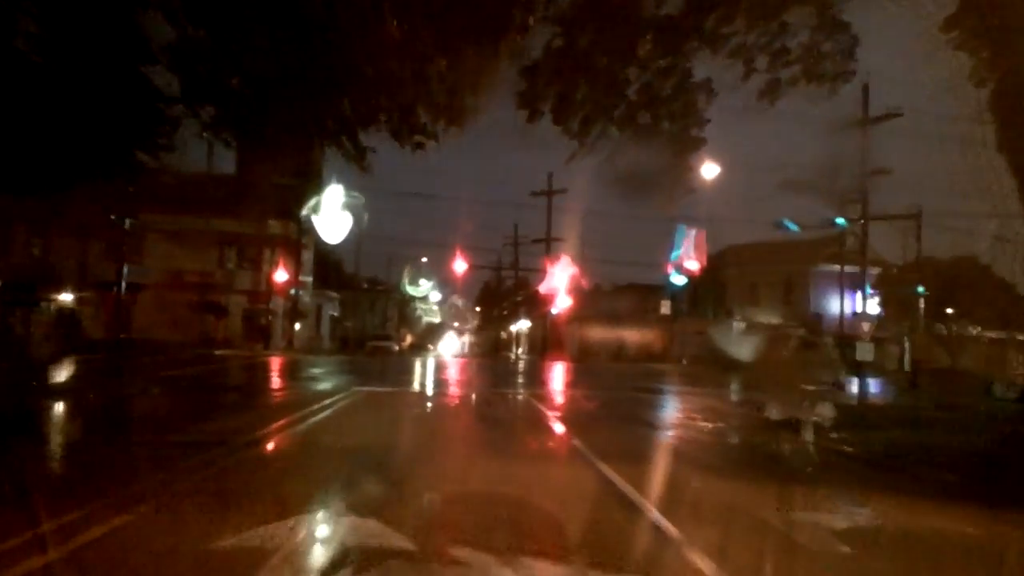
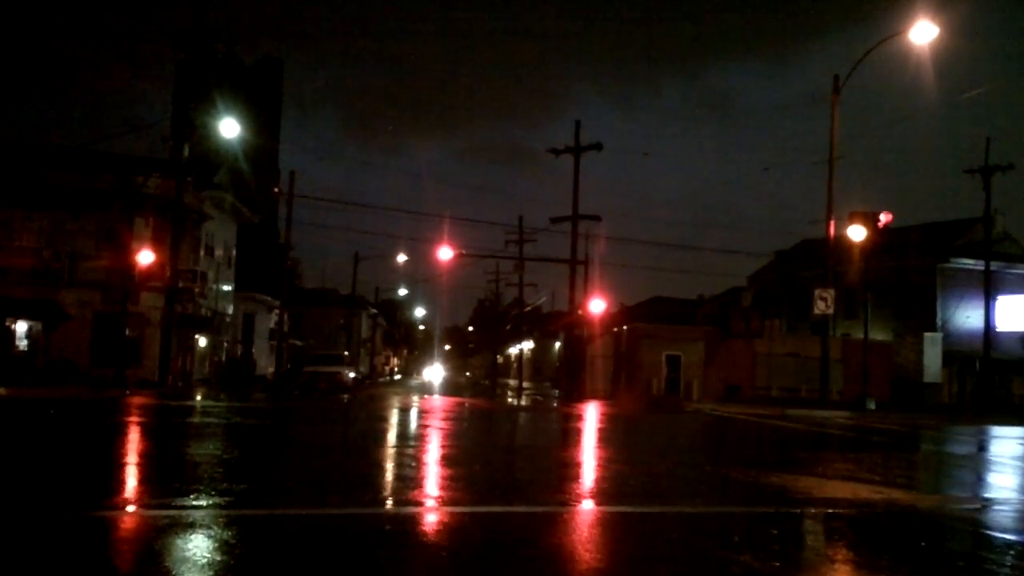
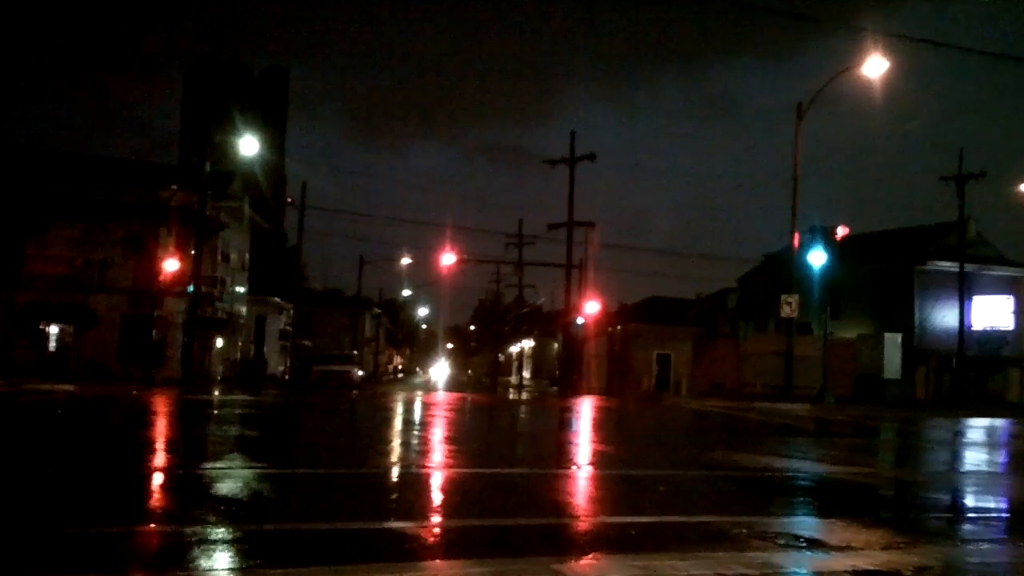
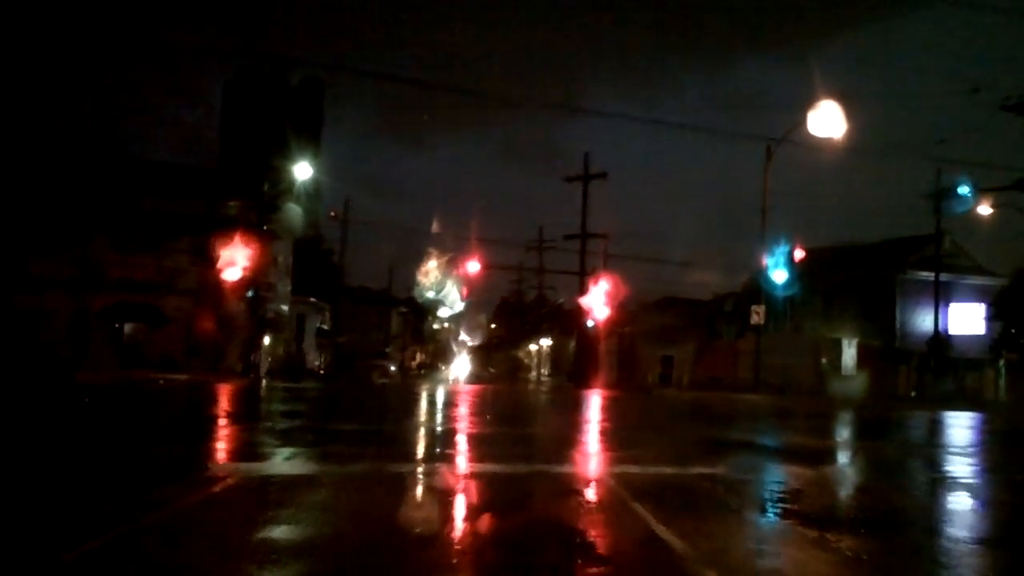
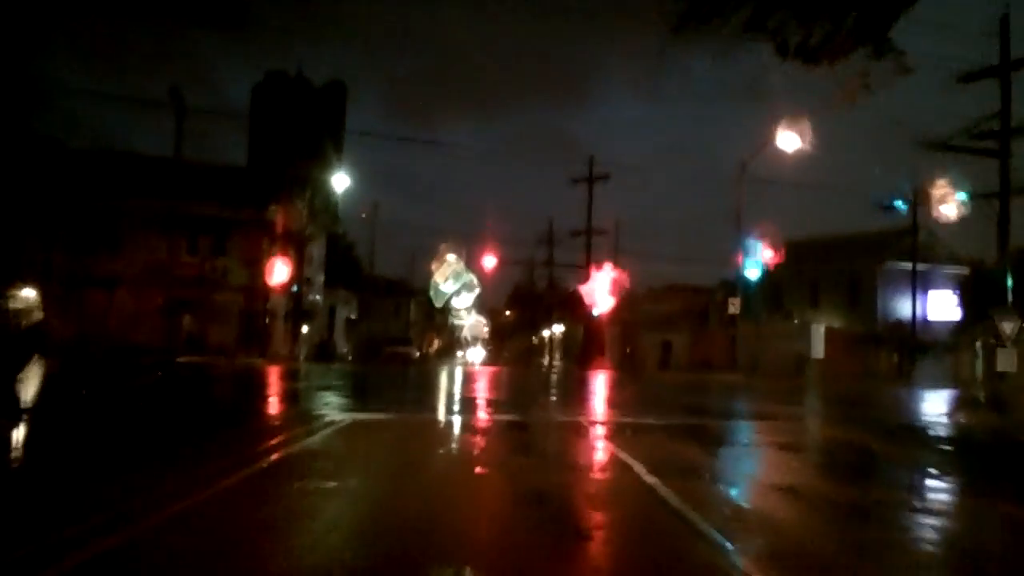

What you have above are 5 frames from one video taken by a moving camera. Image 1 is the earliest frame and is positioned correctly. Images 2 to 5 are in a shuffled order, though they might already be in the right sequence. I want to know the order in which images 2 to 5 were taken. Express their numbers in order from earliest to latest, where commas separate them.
5, 4, 3, 2
